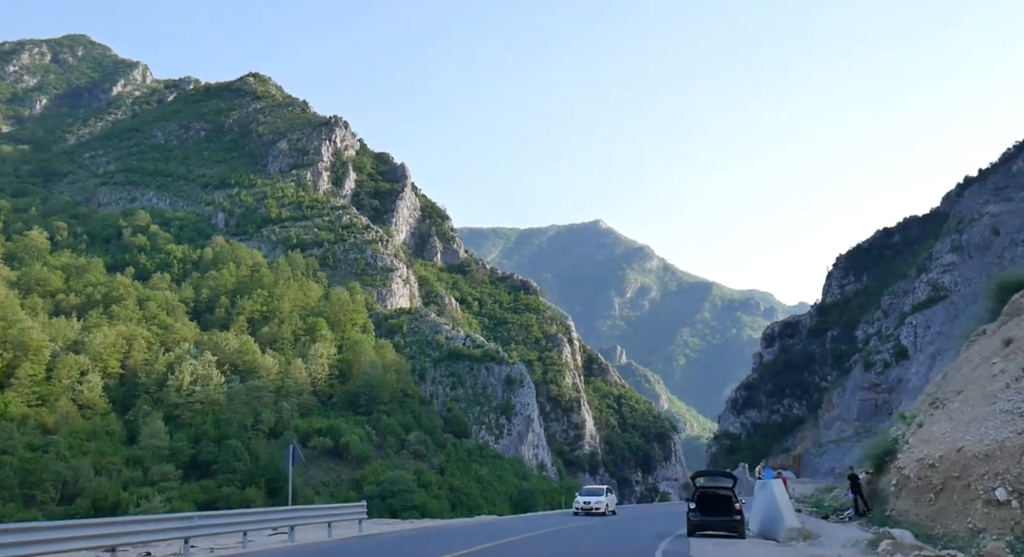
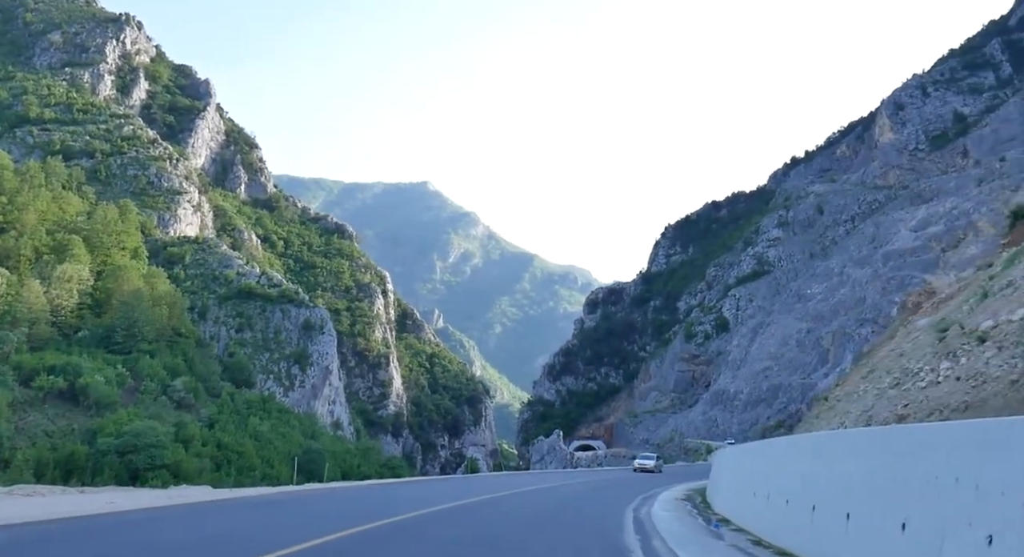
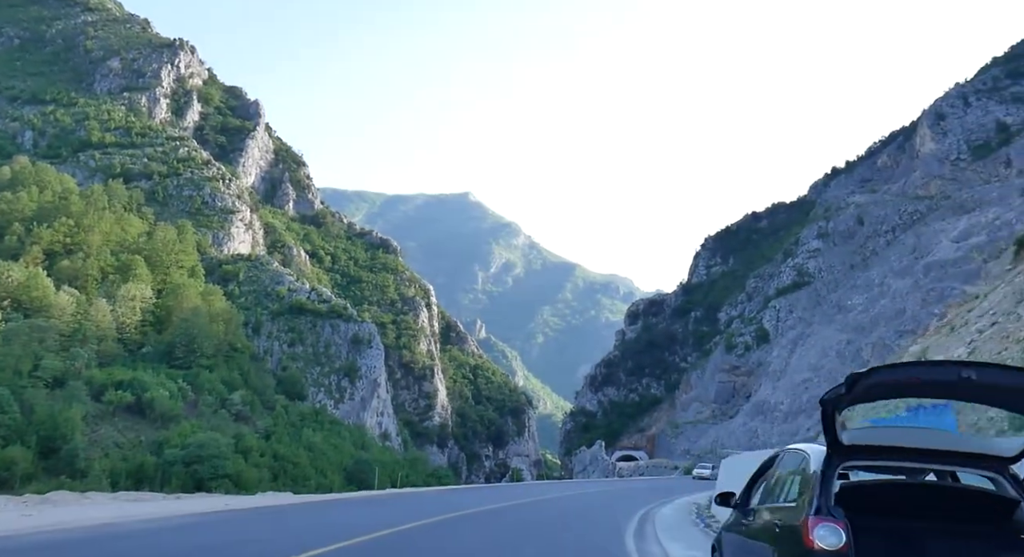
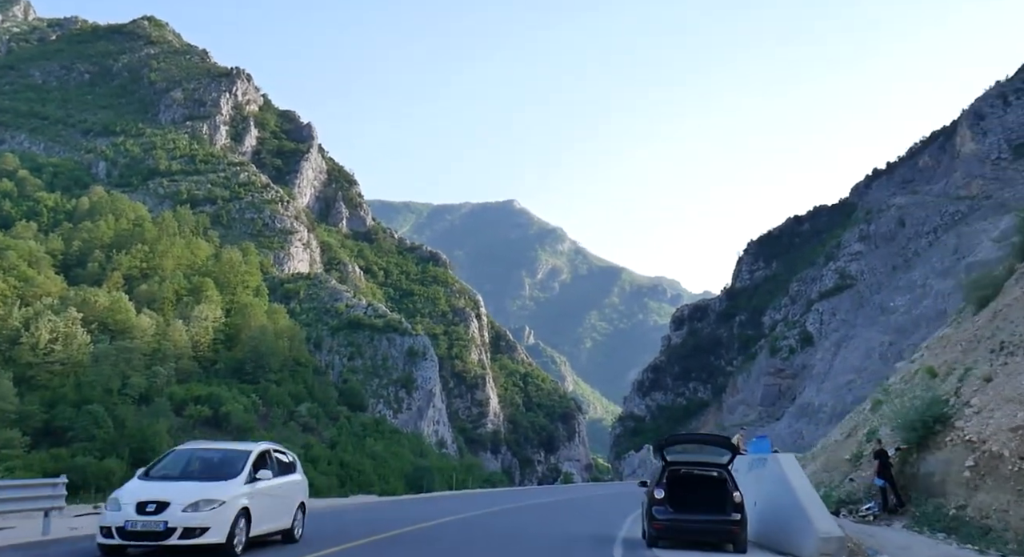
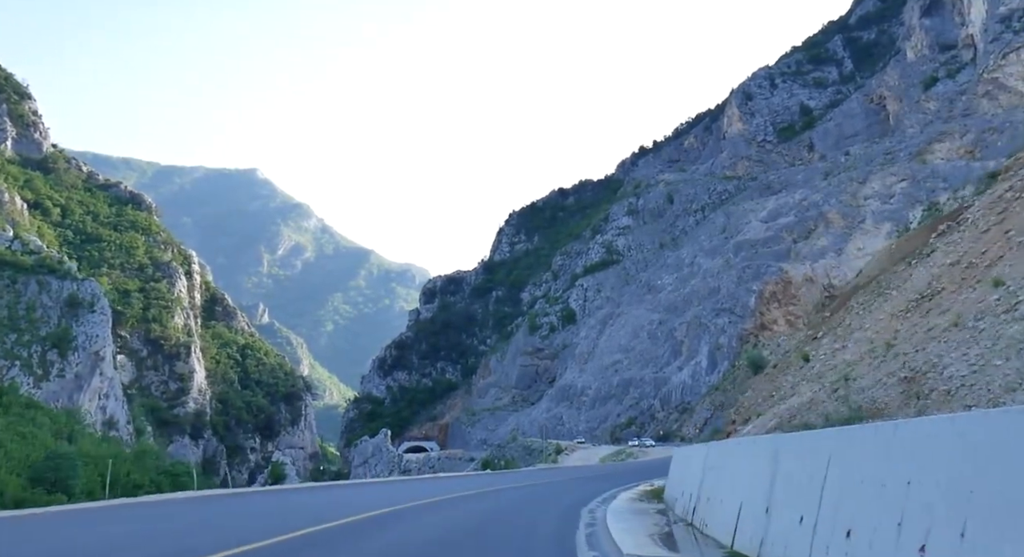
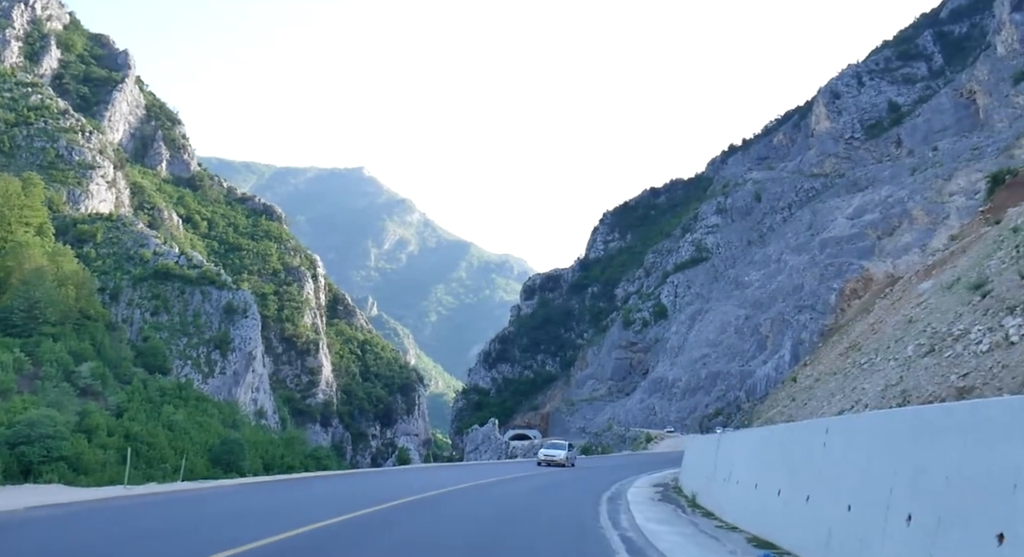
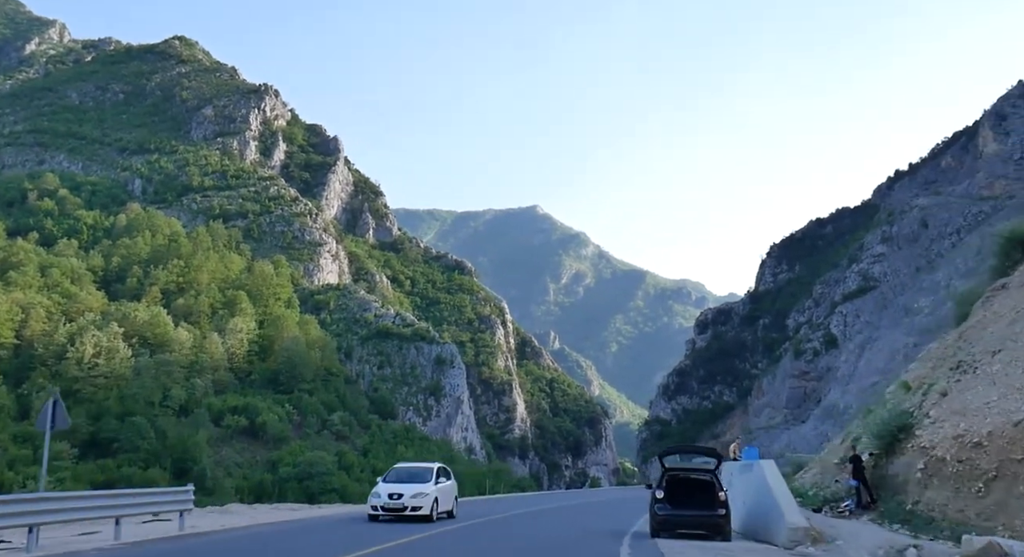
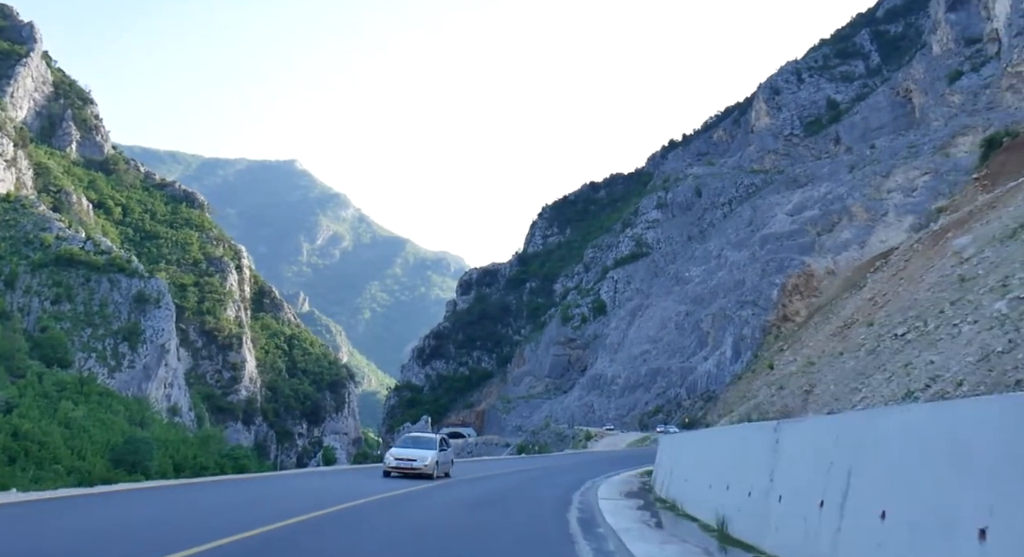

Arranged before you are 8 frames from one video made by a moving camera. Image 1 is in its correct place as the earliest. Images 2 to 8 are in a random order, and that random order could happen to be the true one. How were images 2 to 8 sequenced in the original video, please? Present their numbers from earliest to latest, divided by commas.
7, 4, 3, 2, 6, 8, 5
